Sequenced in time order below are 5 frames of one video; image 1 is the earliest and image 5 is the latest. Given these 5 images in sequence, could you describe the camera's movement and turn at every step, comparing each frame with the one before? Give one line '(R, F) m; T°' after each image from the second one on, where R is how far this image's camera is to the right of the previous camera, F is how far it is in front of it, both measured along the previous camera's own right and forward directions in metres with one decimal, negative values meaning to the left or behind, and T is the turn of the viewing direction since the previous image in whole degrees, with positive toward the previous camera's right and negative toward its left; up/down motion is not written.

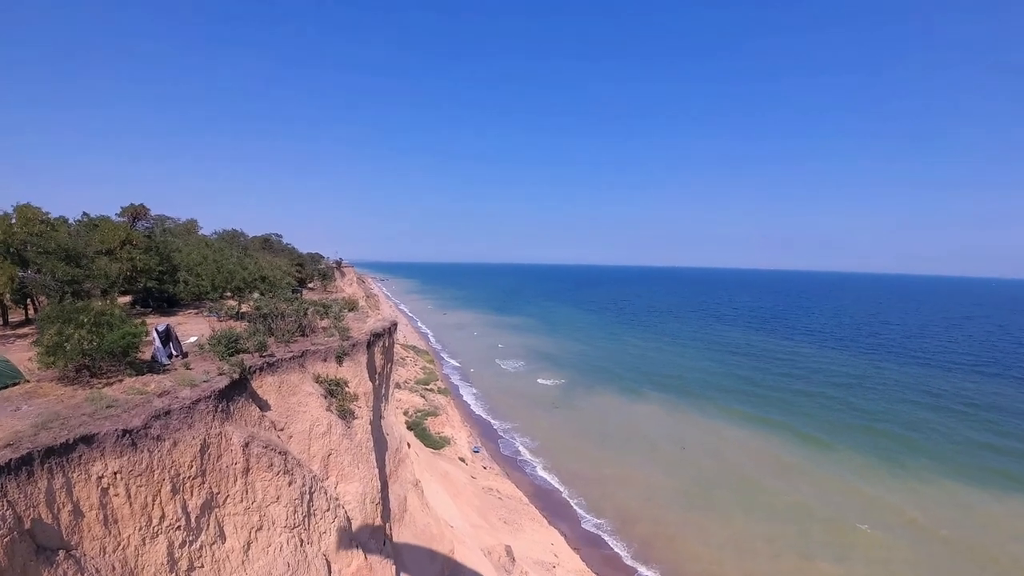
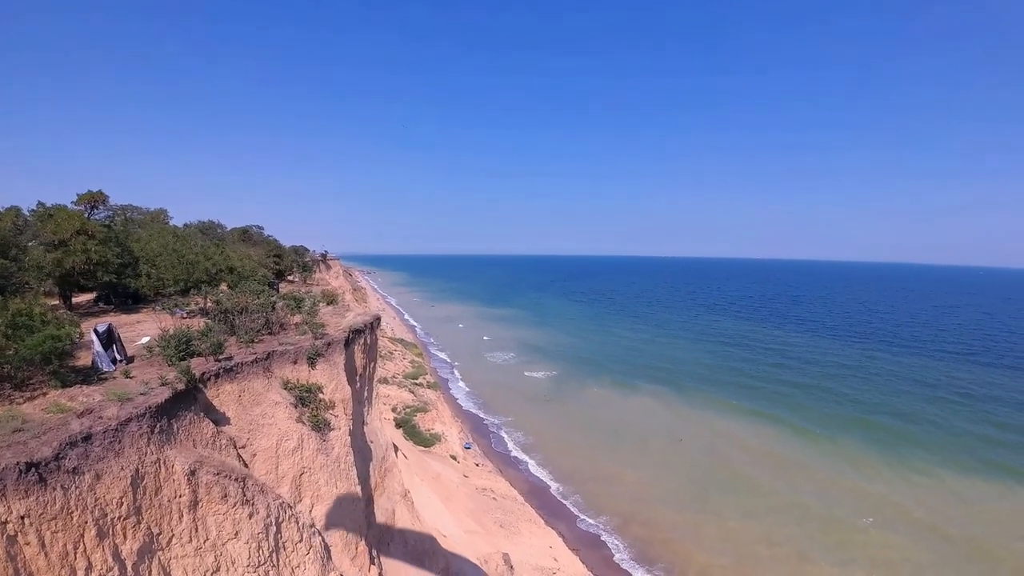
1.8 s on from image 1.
(-0.1, +0.8) m; +1°
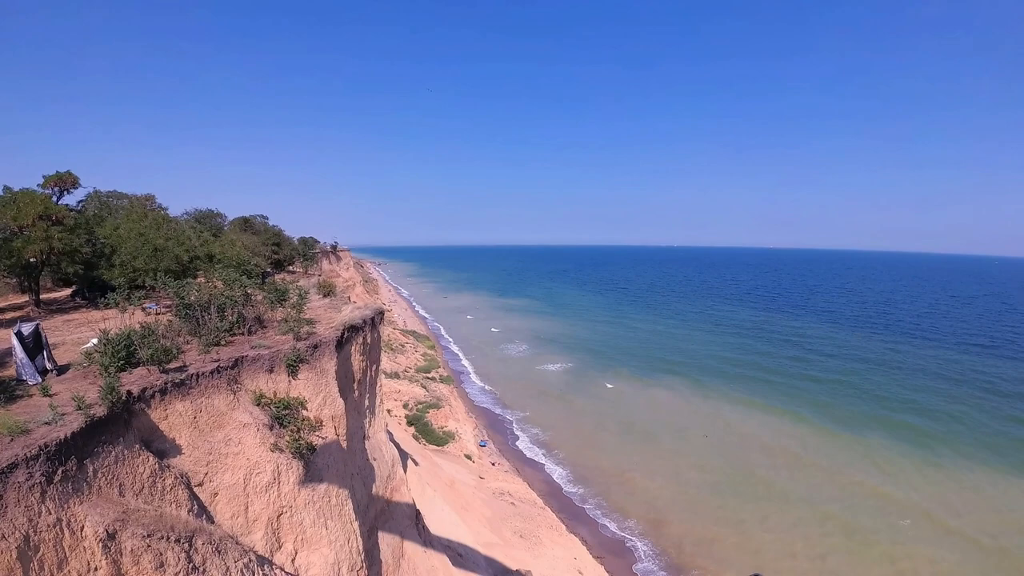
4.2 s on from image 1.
(-0.2, +1.2) m; -1°
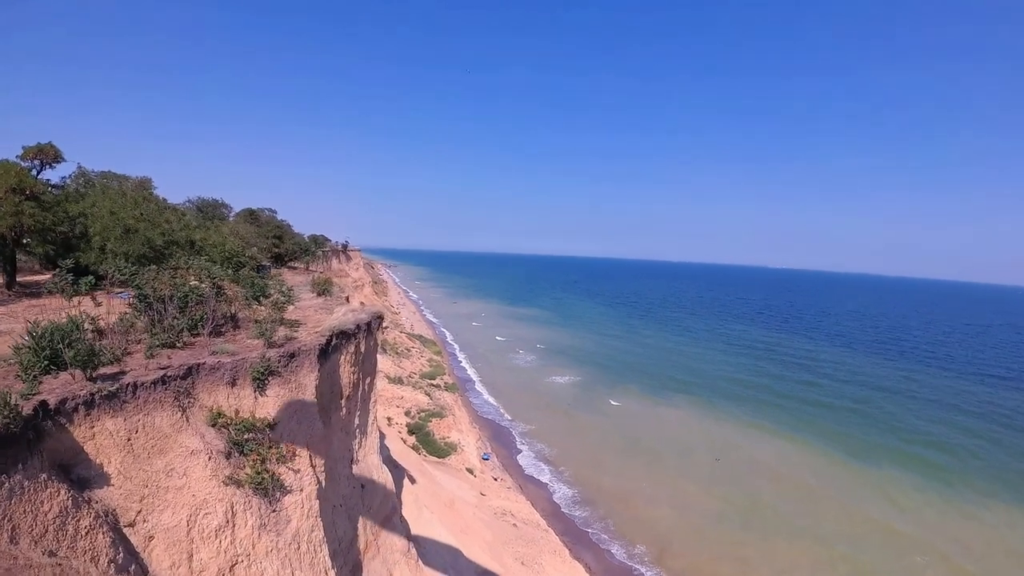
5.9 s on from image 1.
(-0.1, +0.8) m; -1°
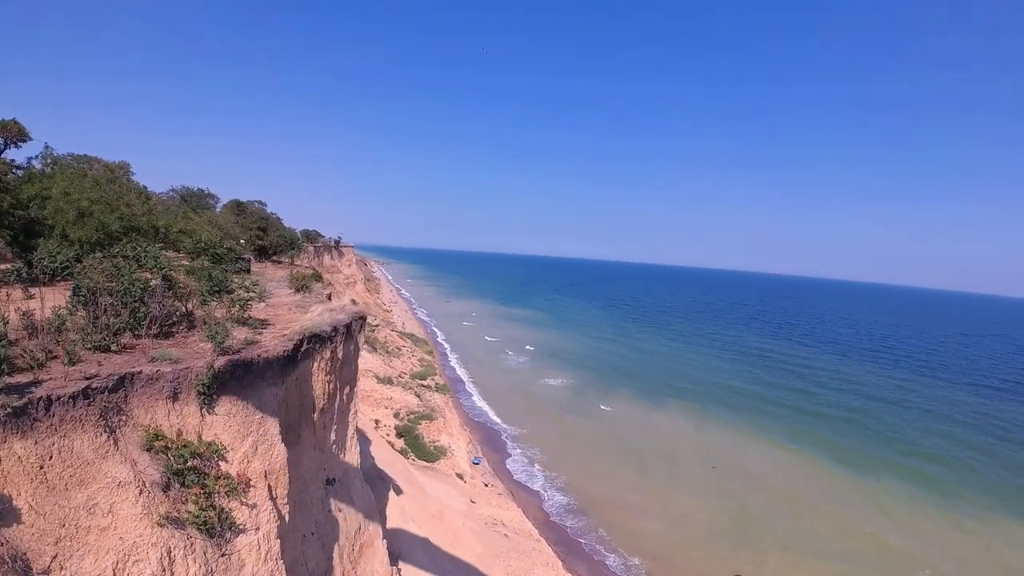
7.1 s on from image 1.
(-0.1, +0.5) m; +1°
